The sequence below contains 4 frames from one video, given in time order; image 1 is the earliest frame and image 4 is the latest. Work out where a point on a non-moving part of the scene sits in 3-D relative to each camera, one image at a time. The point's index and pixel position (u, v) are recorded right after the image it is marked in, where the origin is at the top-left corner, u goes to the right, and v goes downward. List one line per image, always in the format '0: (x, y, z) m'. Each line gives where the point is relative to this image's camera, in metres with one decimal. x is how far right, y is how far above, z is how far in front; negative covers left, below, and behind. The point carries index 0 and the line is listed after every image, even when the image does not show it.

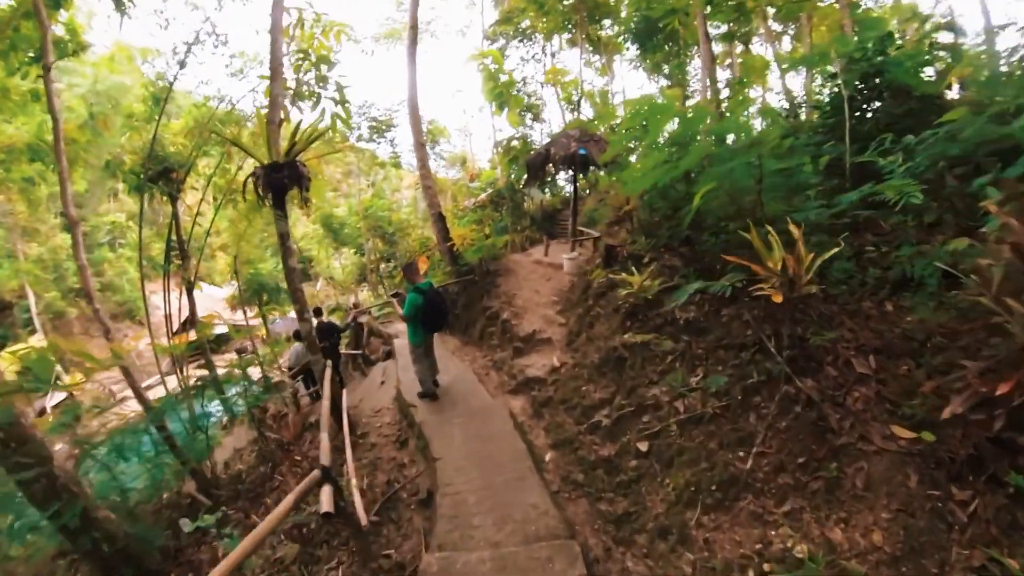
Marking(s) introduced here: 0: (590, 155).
0: (+1.1, +2.0, +8.1) m
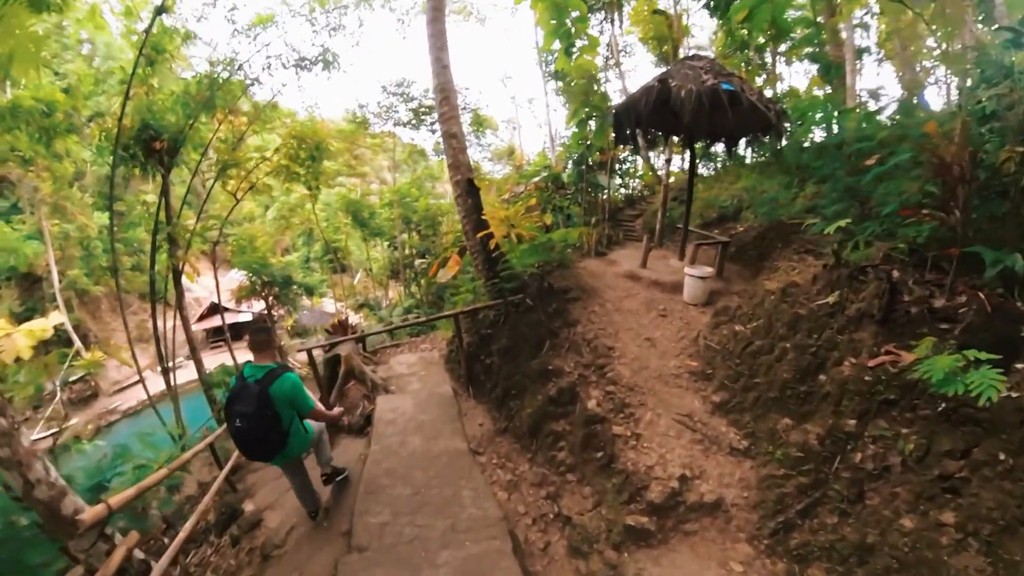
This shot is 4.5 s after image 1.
0: (+1.9, +1.6, +4.6) m
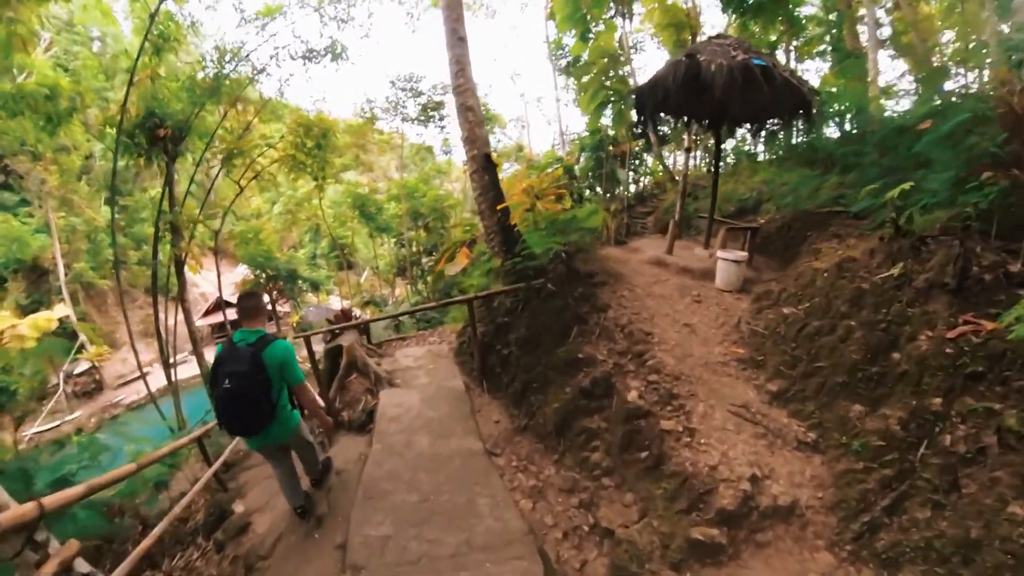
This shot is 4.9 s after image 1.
0: (+2.0, +1.7, +4.3) m
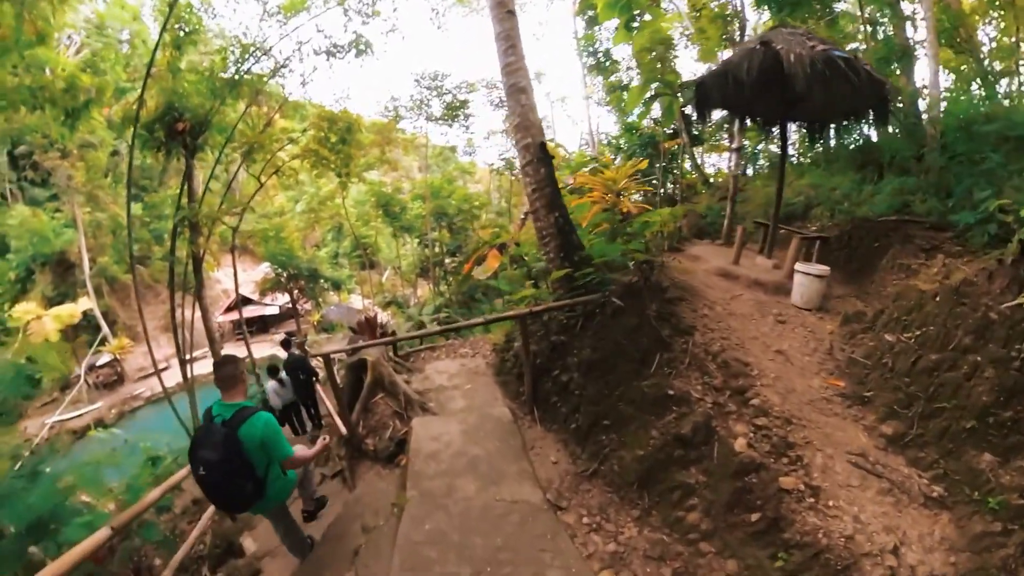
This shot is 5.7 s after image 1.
0: (+2.4, +1.6, +3.8) m
